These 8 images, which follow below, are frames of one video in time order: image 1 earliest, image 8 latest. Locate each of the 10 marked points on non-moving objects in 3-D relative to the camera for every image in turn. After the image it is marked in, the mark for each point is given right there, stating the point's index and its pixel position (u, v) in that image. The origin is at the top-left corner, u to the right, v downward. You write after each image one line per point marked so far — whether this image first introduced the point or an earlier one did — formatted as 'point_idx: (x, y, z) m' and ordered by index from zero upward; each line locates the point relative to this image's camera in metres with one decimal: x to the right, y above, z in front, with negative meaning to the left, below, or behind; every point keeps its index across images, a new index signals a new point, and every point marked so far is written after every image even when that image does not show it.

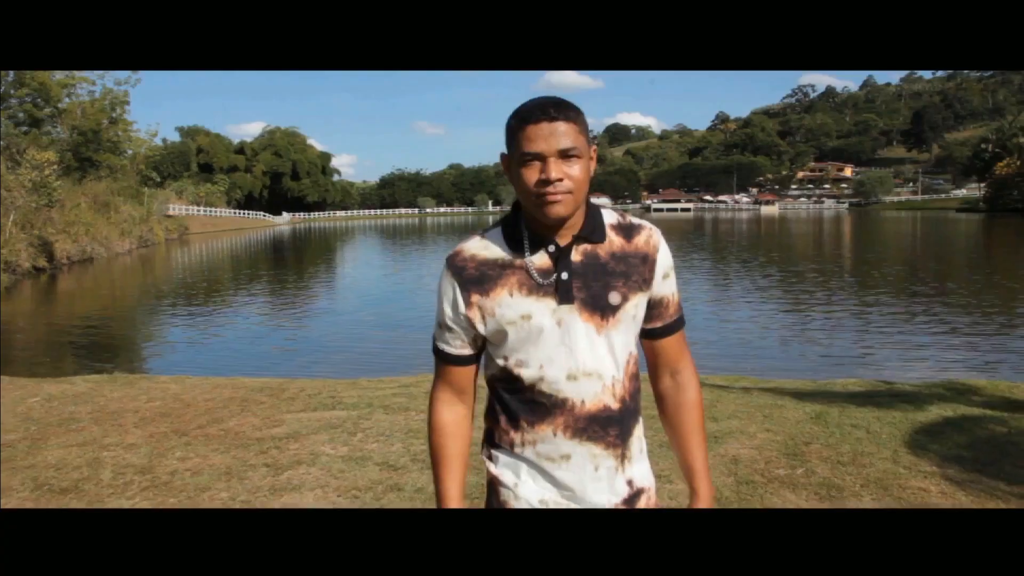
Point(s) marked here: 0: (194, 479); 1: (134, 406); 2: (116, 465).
0: (-1.5, -0.9, +3.9) m
1: (-2.4, -0.7, +5.3) m
2: (-2.0, -0.9, +4.1) m
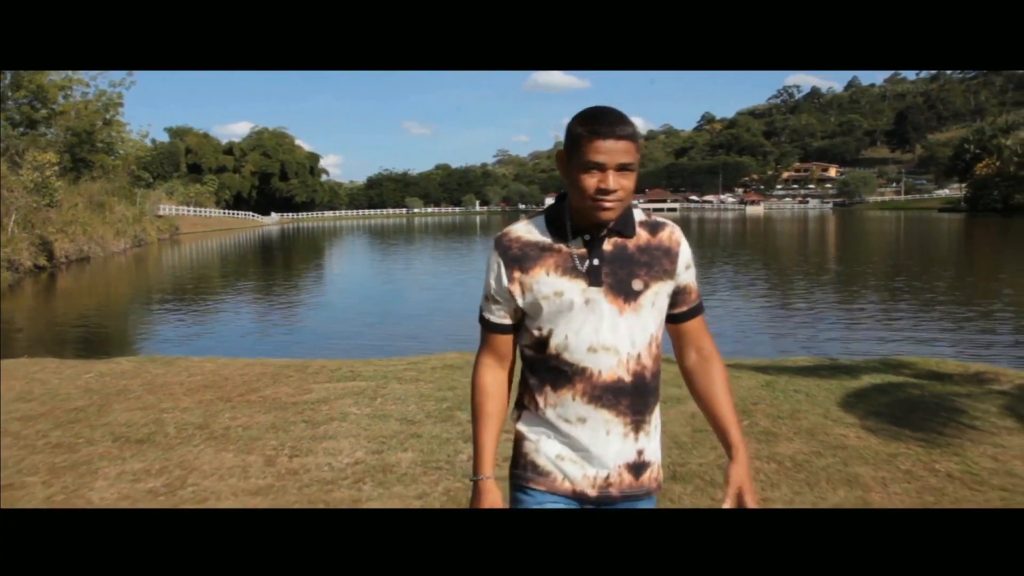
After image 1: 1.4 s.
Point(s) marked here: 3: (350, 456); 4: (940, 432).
0: (-1.5, -0.8, +4.7) m
1: (-2.5, -0.7, +6.1) m
2: (-2.0, -0.8, +4.9) m
3: (-0.8, -0.9, +4.2) m
4: (+2.4, -0.8, +4.5) m
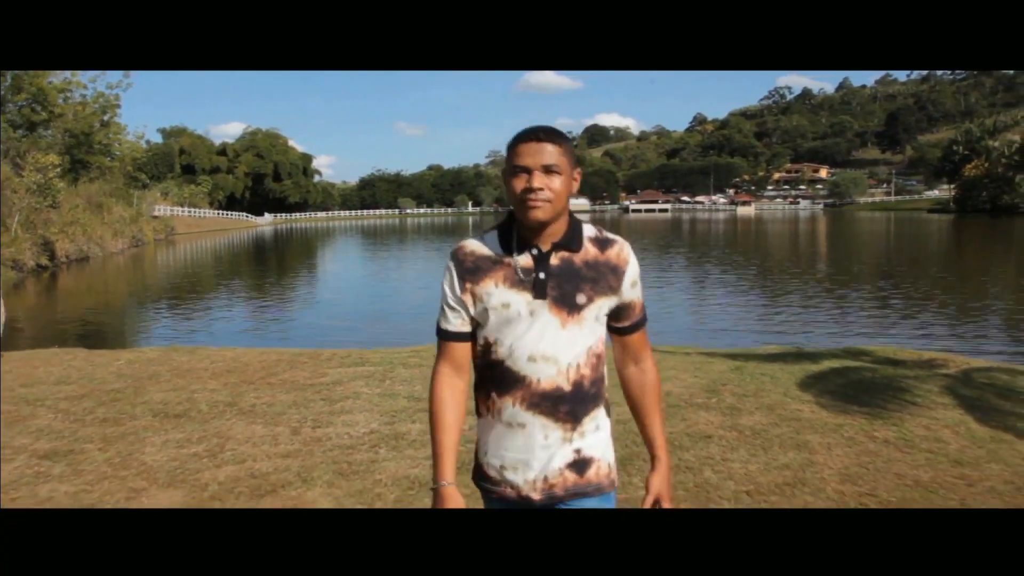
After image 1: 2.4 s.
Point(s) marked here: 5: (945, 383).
0: (-1.6, -0.8, +5.3) m
1: (-2.5, -0.6, +6.7) m
2: (-2.0, -0.8, +5.5) m
3: (-0.9, -0.8, +4.8) m
4: (+2.4, -0.8, +5.1) m
5: (+3.1, -0.7, +5.8) m
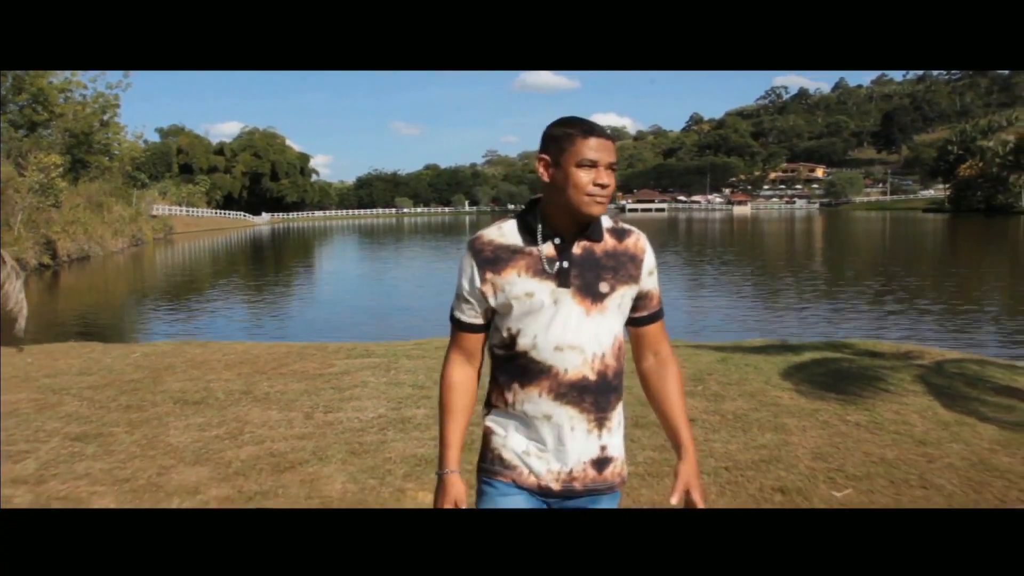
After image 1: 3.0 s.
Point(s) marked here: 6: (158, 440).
0: (-1.6, -0.7, +5.7) m
1: (-2.5, -0.6, +7.0) m
2: (-2.1, -0.7, +5.9) m
3: (-0.9, -0.8, +5.1) m
4: (+2.3, -0.7, +5.5) m
5: (+3.1, -0.6, +6.2) m
6: (-2.0, -0.9, +4.7) m
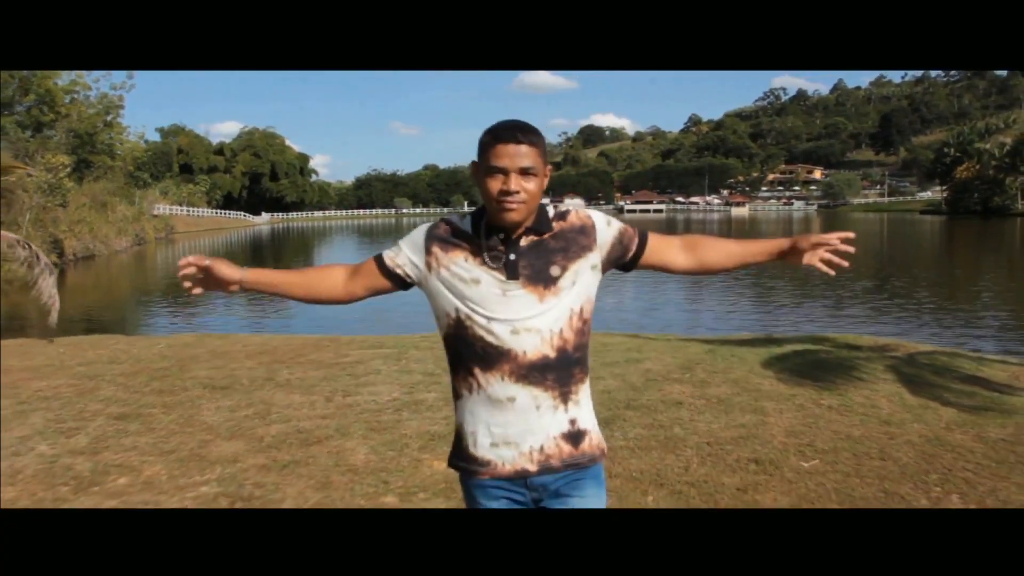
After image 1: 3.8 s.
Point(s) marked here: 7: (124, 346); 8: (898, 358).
0: (-1.6, -0.7, +6.1) m
1: (-2.5, -0.5, +7.5) m
2: (-2.0, -0.7, +6.3) m
3: (-0.8, -0.7, +5.6) m
4: (+2.4, -0.7, +6.0) m
5: (+3.1, -0.6, +6.7) m
6: (-2.0, -0.8, +5.2) m
7: (-3.7, -0.6, +7.7) m
8: (+3.2, -0.6, +6.8) m
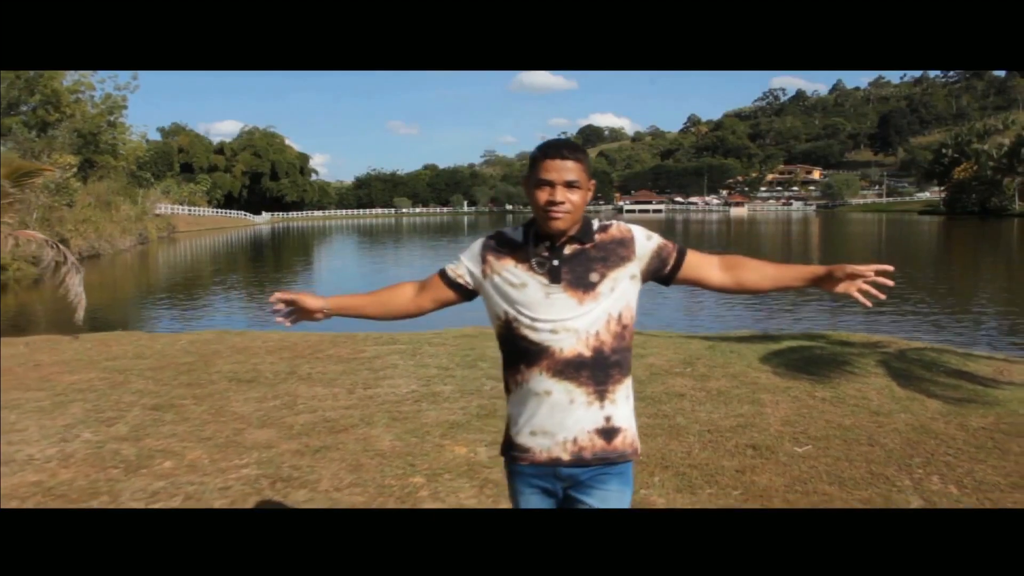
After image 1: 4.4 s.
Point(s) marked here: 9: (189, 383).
0: (-1.5, -0.7, +6.5) m
1: (-2.4, -0.5, +7.8) m
2: (-2.0, -0.7, +6.7) m
3: (-0.8, -0.7, +5.9) m
4: (+2.4, -0.7, +6.3) m
5: (+3.2, -0.6, +7.0) m
6: (-1.9, -0.8, +5.5) m
7: (-3.6, -0.5, +8.0) m
8: (+3.3, -0.6, +7.2) m
9: (-2.5, -0.7, +6.3) m
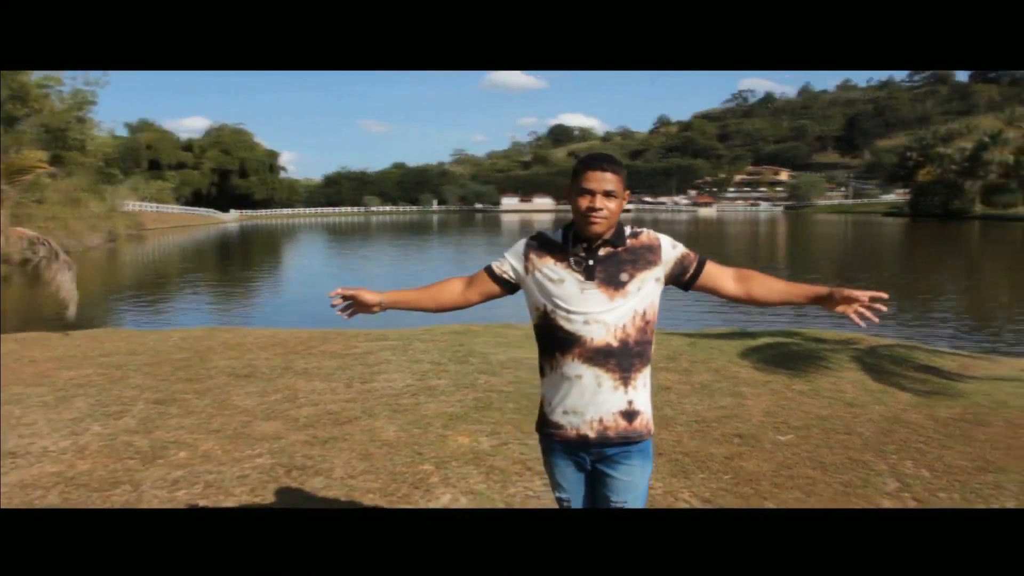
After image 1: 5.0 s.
0: (-1.6, -0.7, +6.6) m
1: (-2.6, -0.5, +7.9) m
2: (-2.0, -0.7, +6.8) m
3: (-0.8, -0.7, +6.1) m
4: (+2.4, -0.7, +6.6) m
5: (+3.1, -0.6, +7.3) m
6: (-2.0, -0.8, +5.7) m
7: (-3.7, -0.5, +8.1) m
8: (+3.2, -0.6, +7.5) m
9: (-2.6, -0.7, +6.5) m
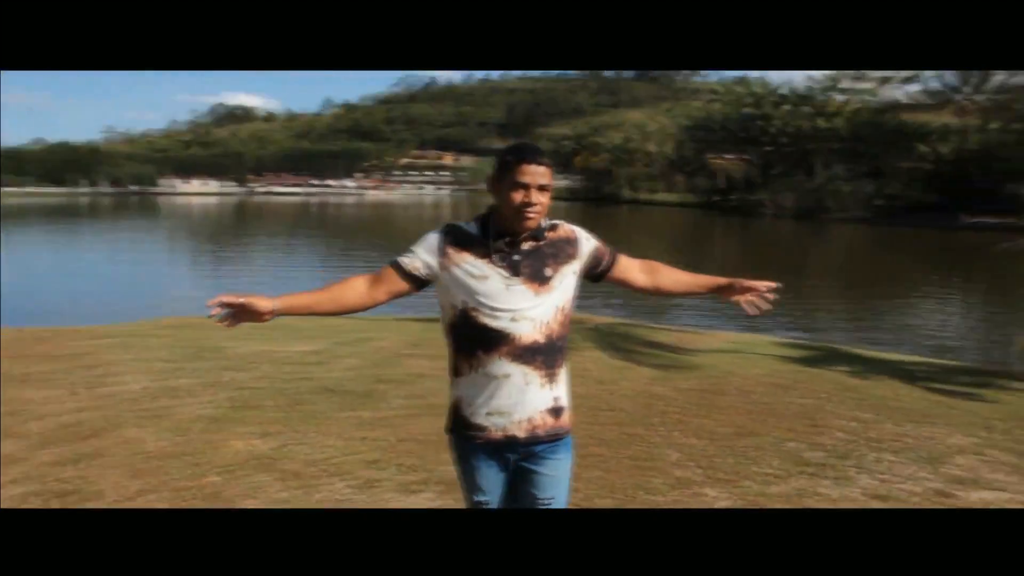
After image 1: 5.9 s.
0: (-3.3, -0.6, +5.7) m
1: (-4.7, -0.5, +6.5) m
2: (-3.8, -0.6, +5.7) m
3: (-2.4, -0.7, +5.5) m
4: (+0.4, -0.5, +7.1) m
5: (+0.8, -0.4, +8.0) m
6: (-3.3, -0.8, +4.6) m
7: (-5.9, -0.5, +6.3) m
8: (+0.8, -0.4, +8.2) m
9: (-4.2, -0.7, +5.1) m
